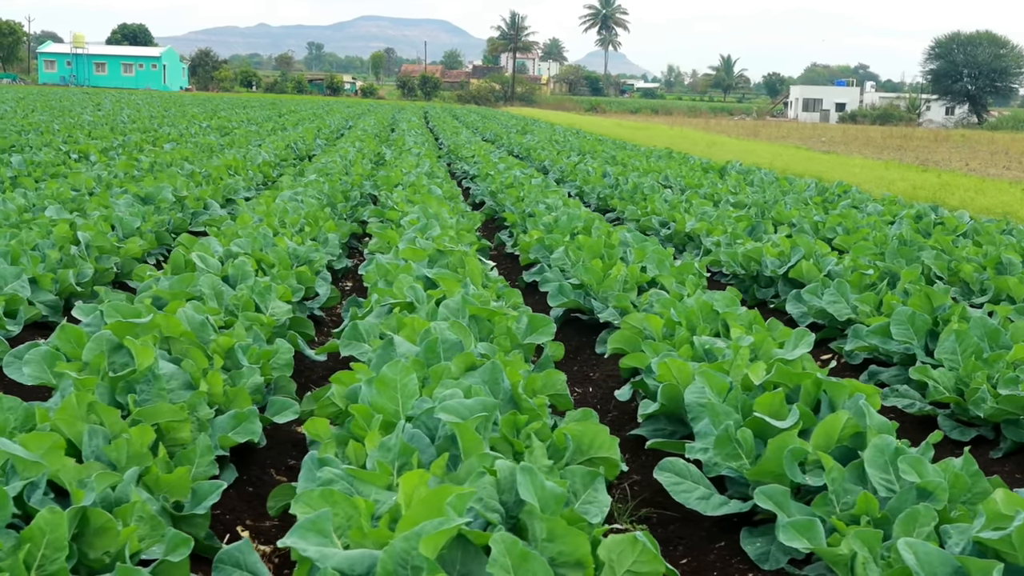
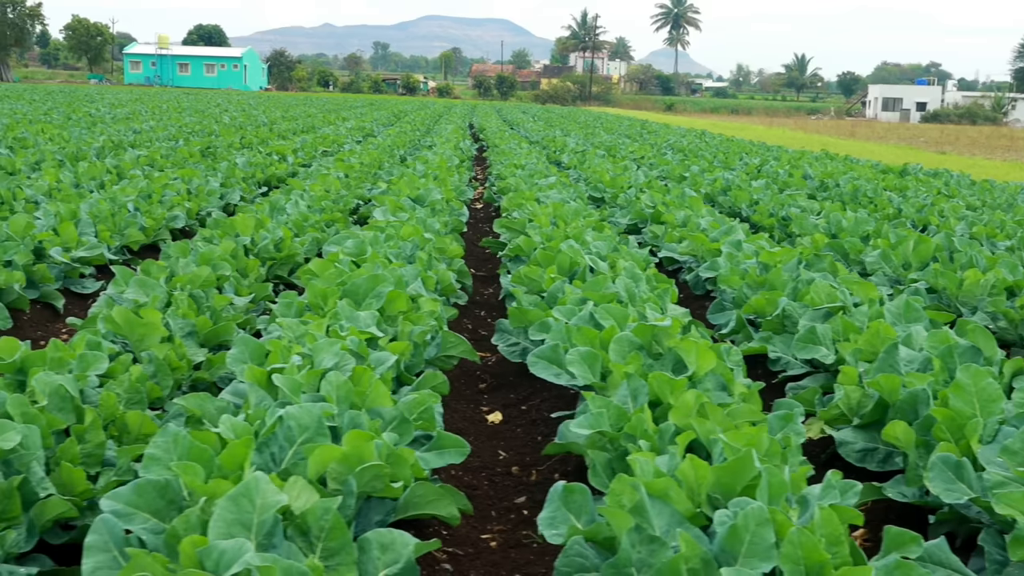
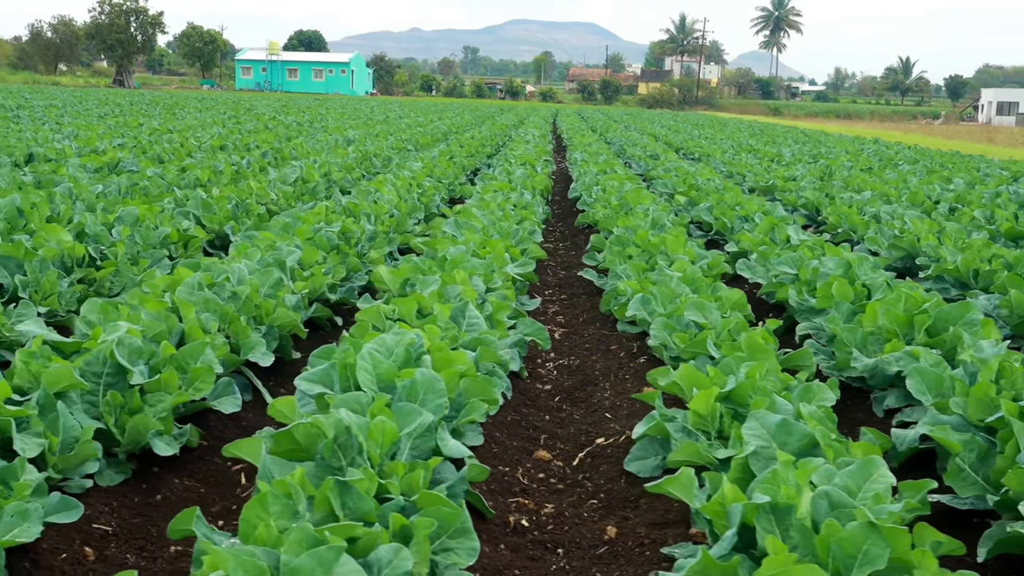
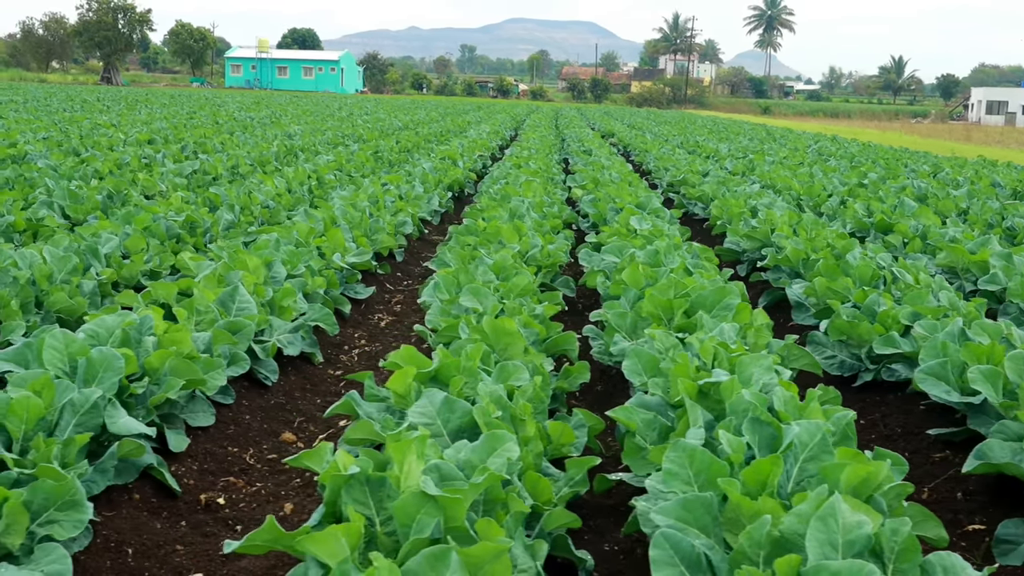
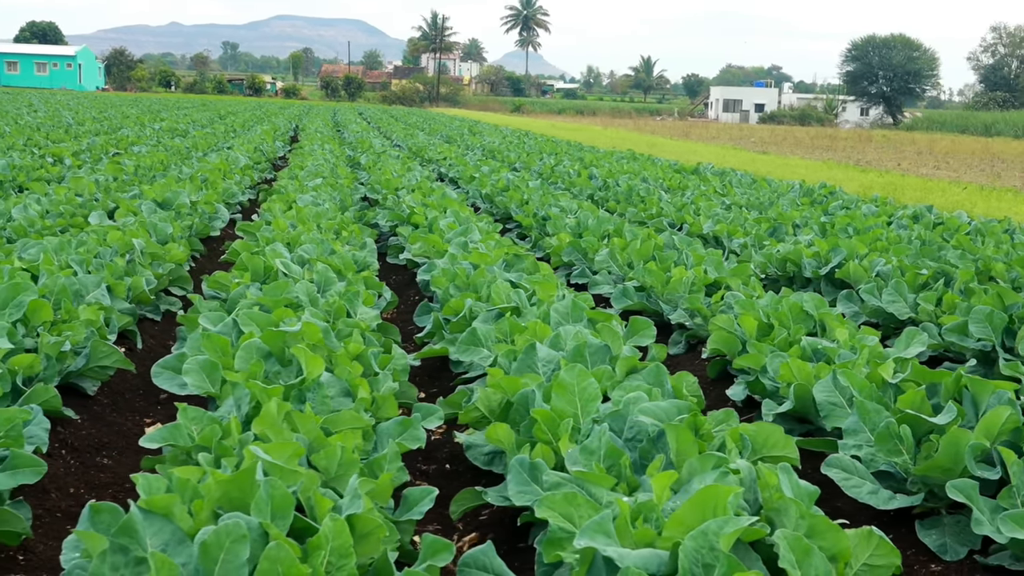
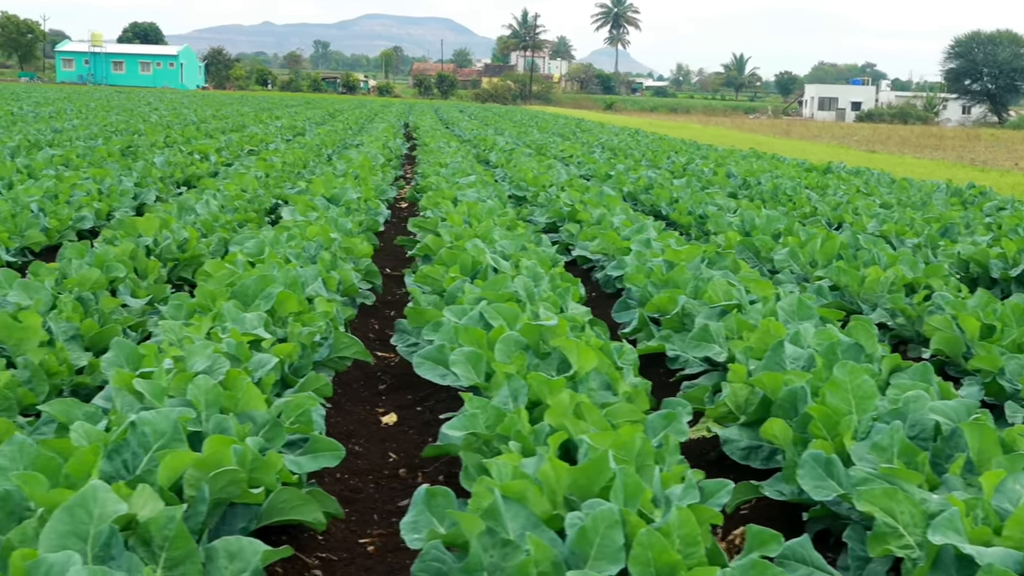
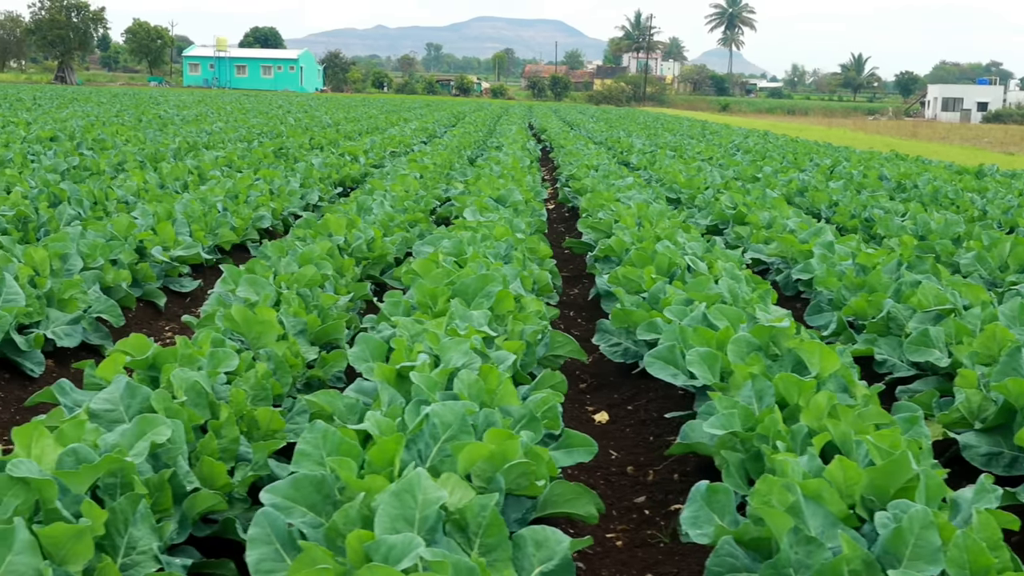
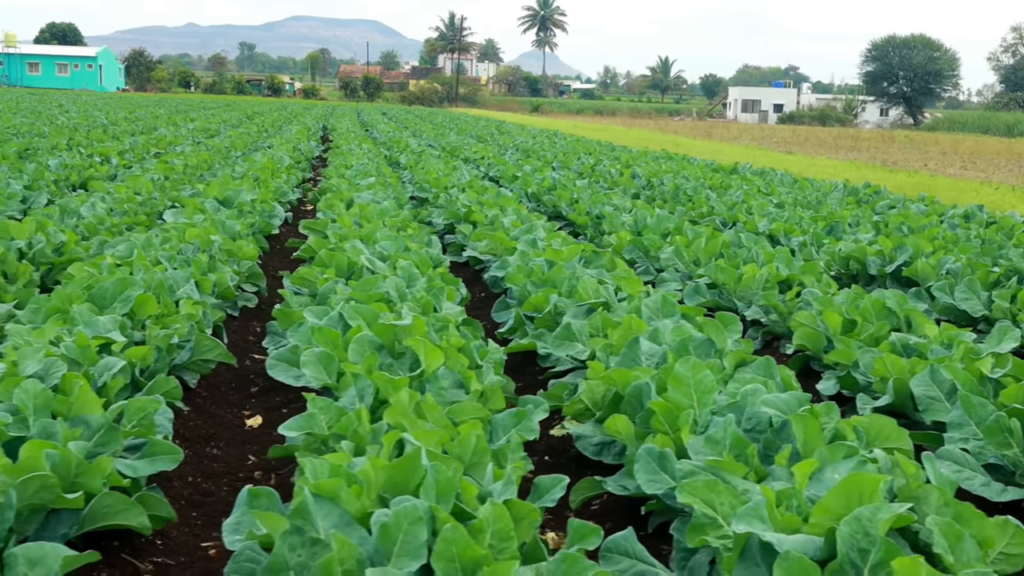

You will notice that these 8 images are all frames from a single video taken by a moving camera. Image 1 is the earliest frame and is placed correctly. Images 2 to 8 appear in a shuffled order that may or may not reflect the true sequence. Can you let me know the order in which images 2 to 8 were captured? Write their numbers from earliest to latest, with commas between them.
5, 8, 6, 2, 7, 4, 3
